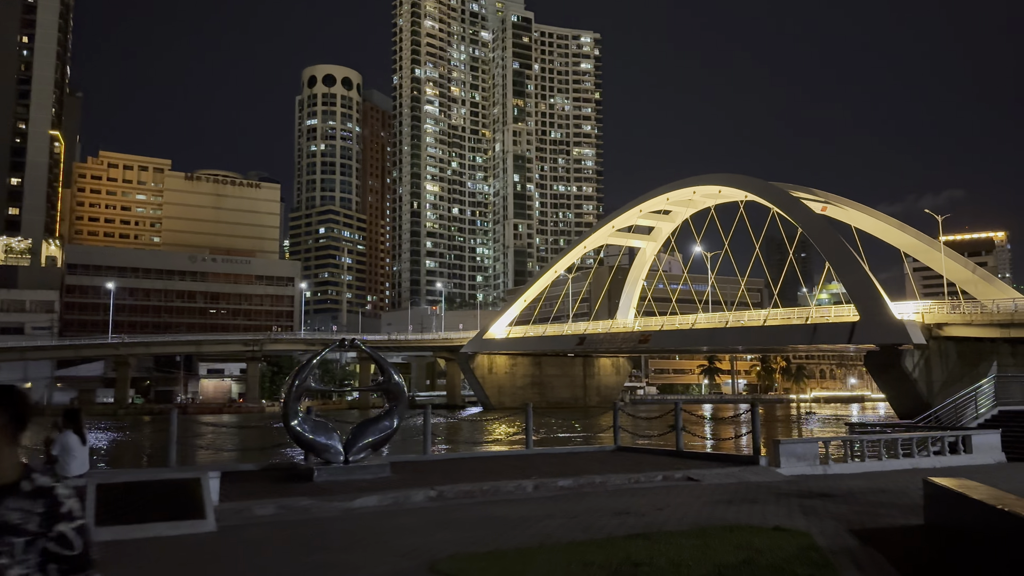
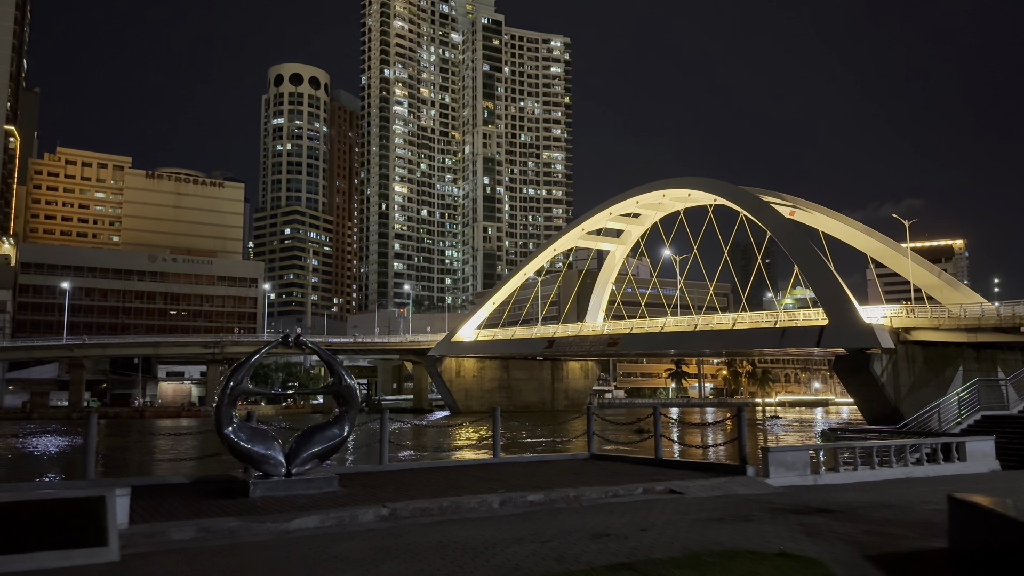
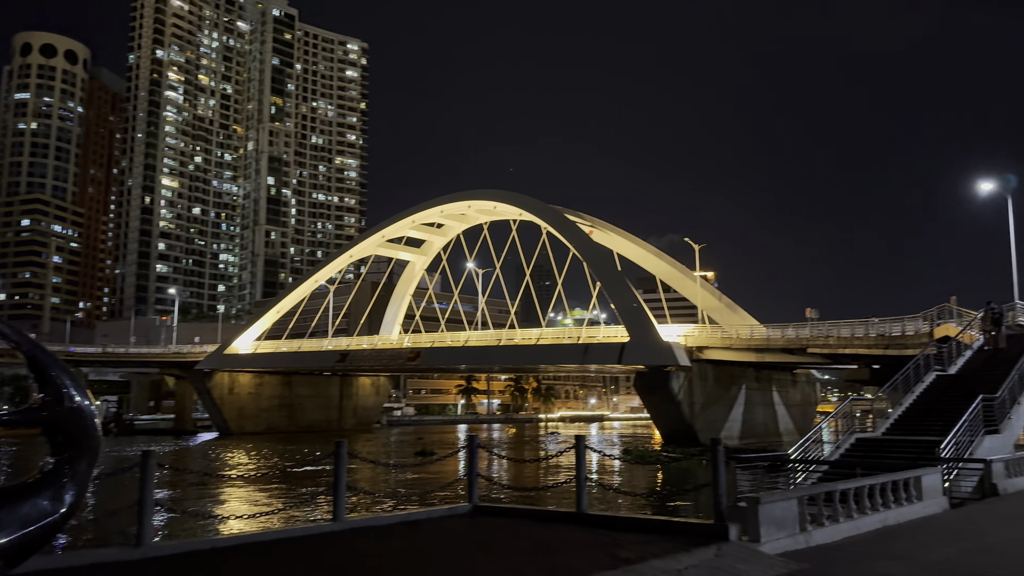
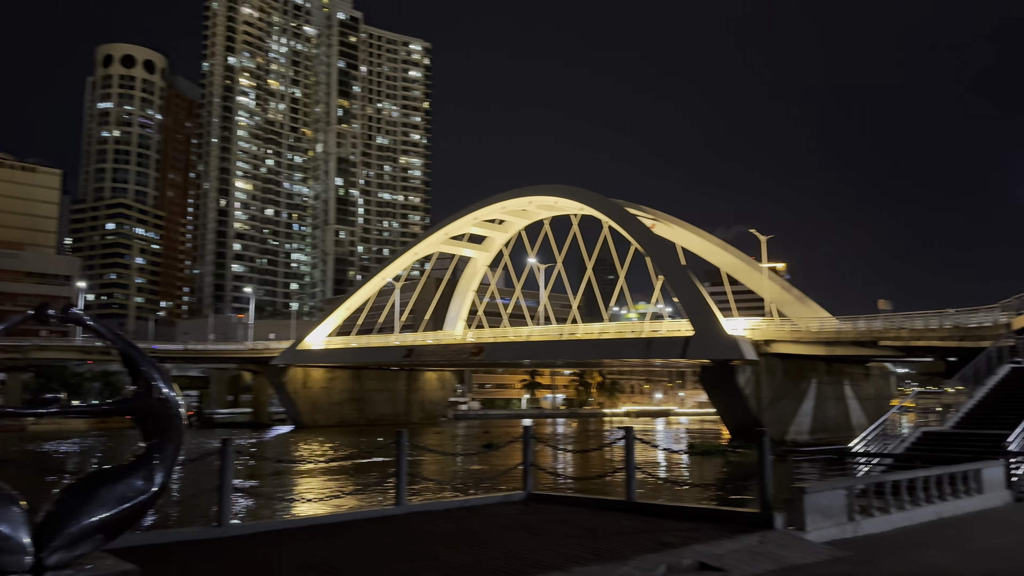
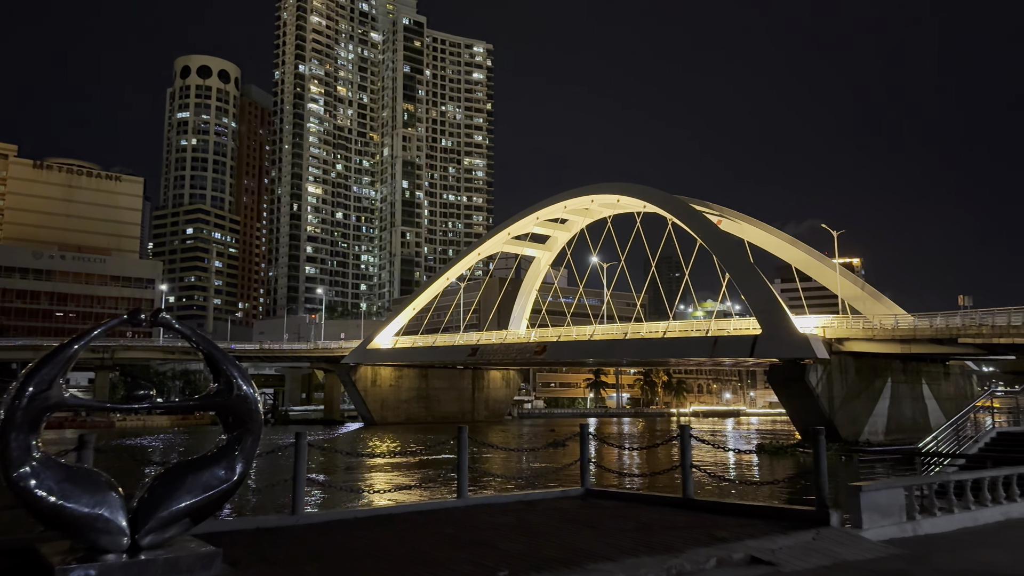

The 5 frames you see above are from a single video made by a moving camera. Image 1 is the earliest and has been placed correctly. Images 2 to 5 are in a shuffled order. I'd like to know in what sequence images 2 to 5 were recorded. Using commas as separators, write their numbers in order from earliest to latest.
2, 5, 4, 3
